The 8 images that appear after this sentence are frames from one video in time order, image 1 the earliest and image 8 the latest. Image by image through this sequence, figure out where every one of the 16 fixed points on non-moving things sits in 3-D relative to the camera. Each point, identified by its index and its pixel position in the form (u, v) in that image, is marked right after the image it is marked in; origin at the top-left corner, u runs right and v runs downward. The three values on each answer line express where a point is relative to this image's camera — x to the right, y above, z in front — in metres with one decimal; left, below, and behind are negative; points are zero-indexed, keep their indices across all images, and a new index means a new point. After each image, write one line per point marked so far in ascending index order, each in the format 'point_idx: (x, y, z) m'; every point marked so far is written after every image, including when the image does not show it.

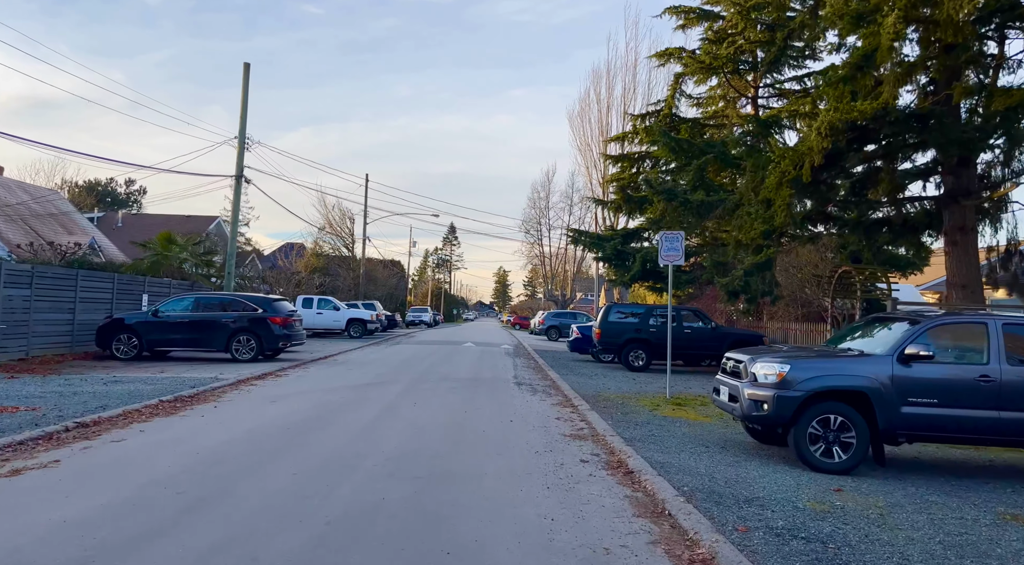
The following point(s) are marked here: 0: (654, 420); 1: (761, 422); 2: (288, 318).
0: (+2.1, -2.1, +10.9) m
1: (+2.8, -1.6, +8.1) m
2: (-6.0, -0.9, +19.5) m
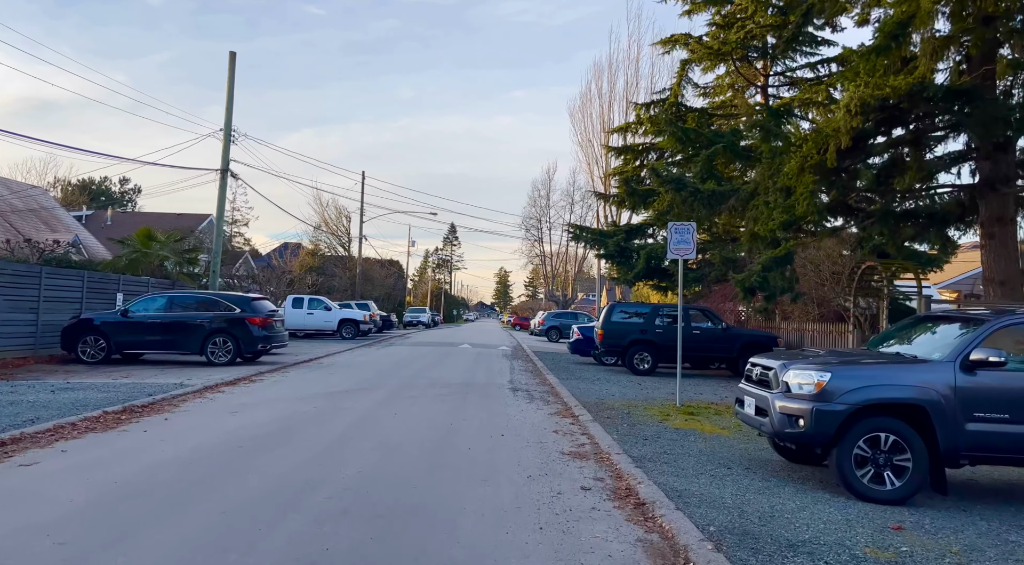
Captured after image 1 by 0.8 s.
0: (+2.0, -2.0, +9.6) m
1: (+2.7, -1.5, +6.8) m
2: (-6.1, -0.9, +18.2) m
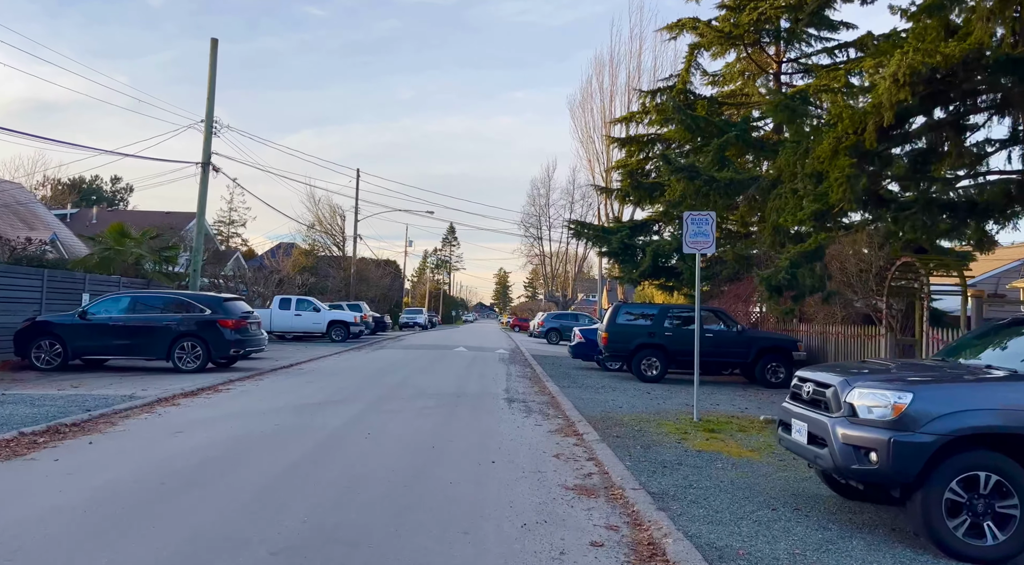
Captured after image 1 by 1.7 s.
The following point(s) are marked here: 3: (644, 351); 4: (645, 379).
0: (+1.9, -2.0, +8.1) m
1: (+2.6, -1.4, +5.3) m
2: (-6.2, -0.9, +16.7) m
3: (+3.1, -1.6, +17.3) m
4: (+3.1, -2.3, +17.2) m
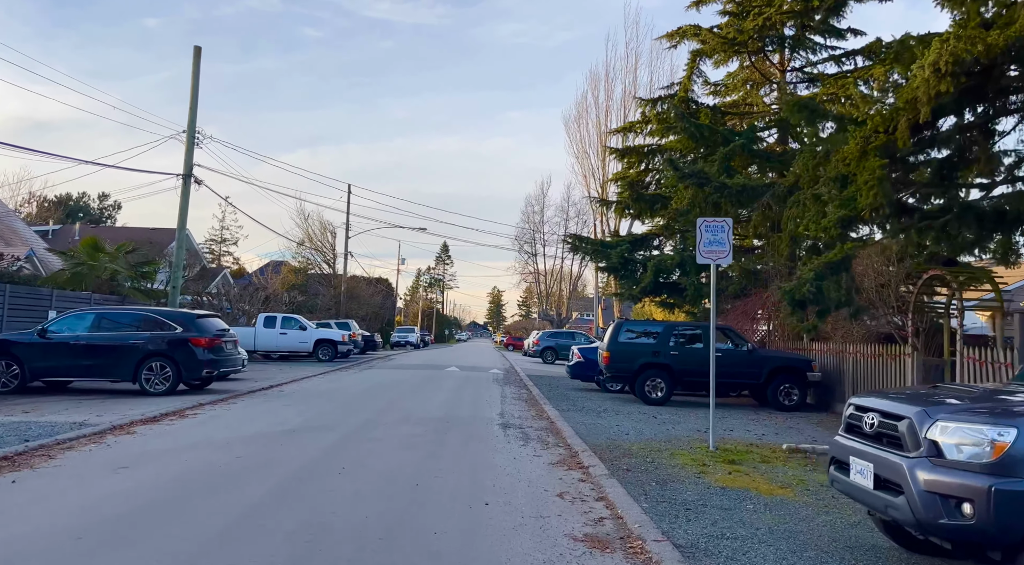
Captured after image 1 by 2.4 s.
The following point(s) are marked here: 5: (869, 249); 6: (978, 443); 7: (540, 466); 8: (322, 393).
0: (+1.9, -2.1, +7.0) m
1: (+2.6, -1.5, +4.2) m
2: (-6.3, -1.2, +15.5) m
3: (+3.0, -2.0, +16.1) m
4: (+3.0, -2.6, +16.1) m
5: (+6.5, +0.7, +13.0) m
6: (+2.7, -0.9, +4.2) m
7: (+0.3, -2.2, +8.7) m
8: (-4.5, -2.6, +17.1) m
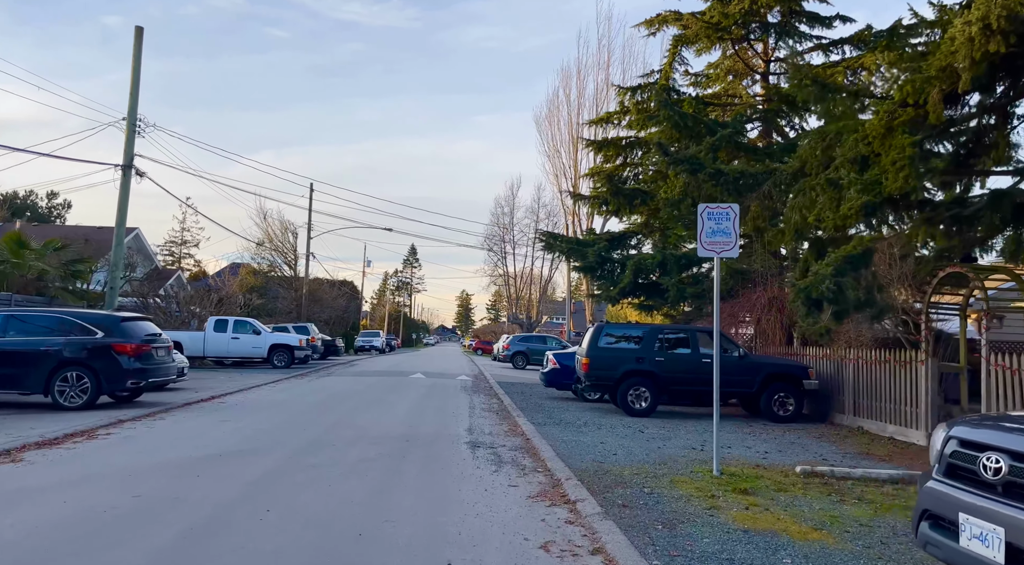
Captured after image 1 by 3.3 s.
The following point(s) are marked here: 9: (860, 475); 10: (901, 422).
0: (+1.7, -2.0, +5.5) m
1: (+2.5, -1.4, +2.7) m
2: (-6.9, -1.2, +13.7) m
3: (+2.4, -2.0, +14.7) m
4: (+2.4, -2.6, +14.6) m
5: (+6.1, +0.7, +11.7) m
6: (+2.6, -0.9, +2.8) m
7: (0.0, -2.1, +7.2) m
8: (-5.1, -2.6, +15.3) m
9: (+4.1, -2.3, +8.7) m
10: (+6.5, -2.3, +12.1) m
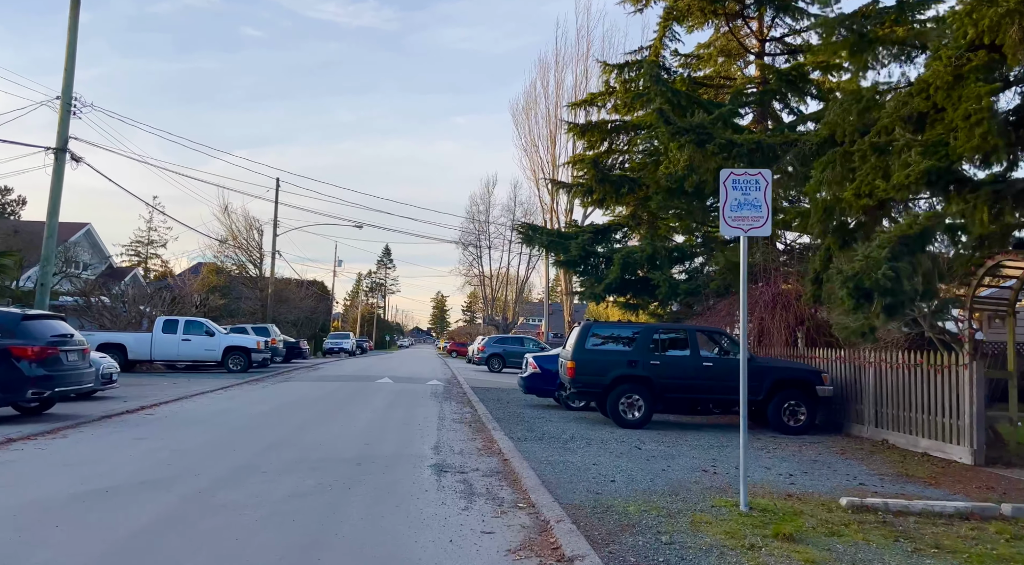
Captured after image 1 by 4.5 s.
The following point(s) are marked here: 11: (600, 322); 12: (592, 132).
0: (+1.6, -1.8, +3.7) m
1: (+2.4, -1.2, +1.0) m
2: (-7.3, -1.0, +11.6) m
3: (+2.0, -1.8, +12.9) m
4: (+2.0, -2.5, +12.8) m
5: (+5.7, +0.8, +10.1) m
6: (+2.6, -0.7, +1.0) m
7: (-0.1, -2.0, +5.3) m
8: (-5.6, -2.5, +13.3) m
9: (+3.9, -2.2, +6.9) m
10: (+6.1, -2.2, +10.5) m
11: (+1.6, -0.7, +13.2) m
12: (+2.2, +4.1, +19.7) m
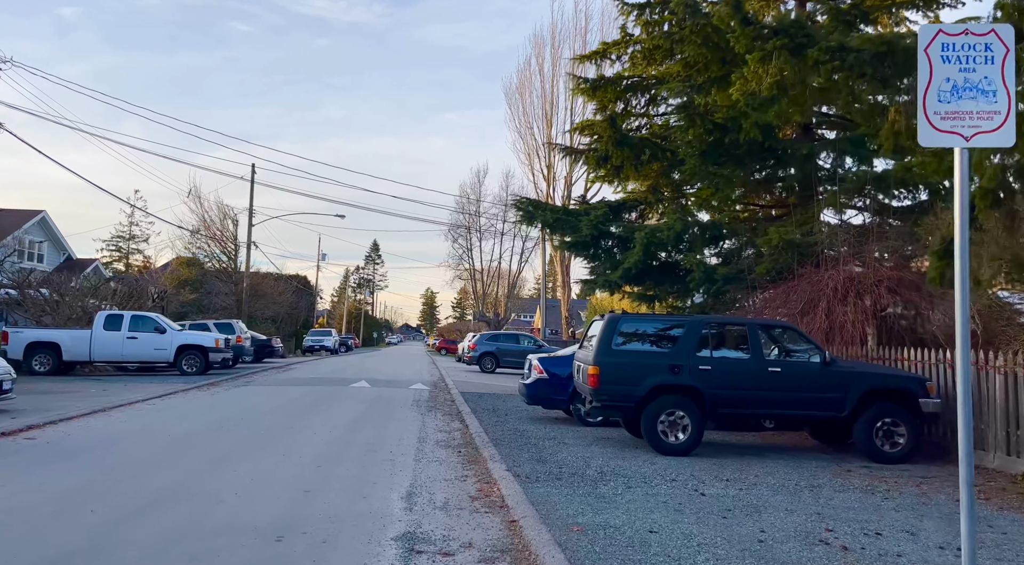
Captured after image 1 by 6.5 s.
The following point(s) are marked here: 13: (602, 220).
0: (+1.7, -1.6, +0.5) m
1: (+2.6, -1.0, -2.2) m
2: (-7.2, -0.8, +8.3) m
3: (+2.0, -1.5, +9.7) m
4: (+2.0, -2.2, +9.7) m
5: (+5.8, +1.1, +6.9) m
6: (+2.8, -0.5, -2.1) m
7: (0.0, -1.7, +2.1) m
8: (-5.6, -2.2, +10.0) m
9: (+4.0, -1.9, +3.8) m
10: (+6.2, -1.9, +7.4) m
11: (+1.6, -0.4, +10.0) m
12: (+2.1, +4.4, +16.5) m
13: (+2.1, +1.4, +16.8) m
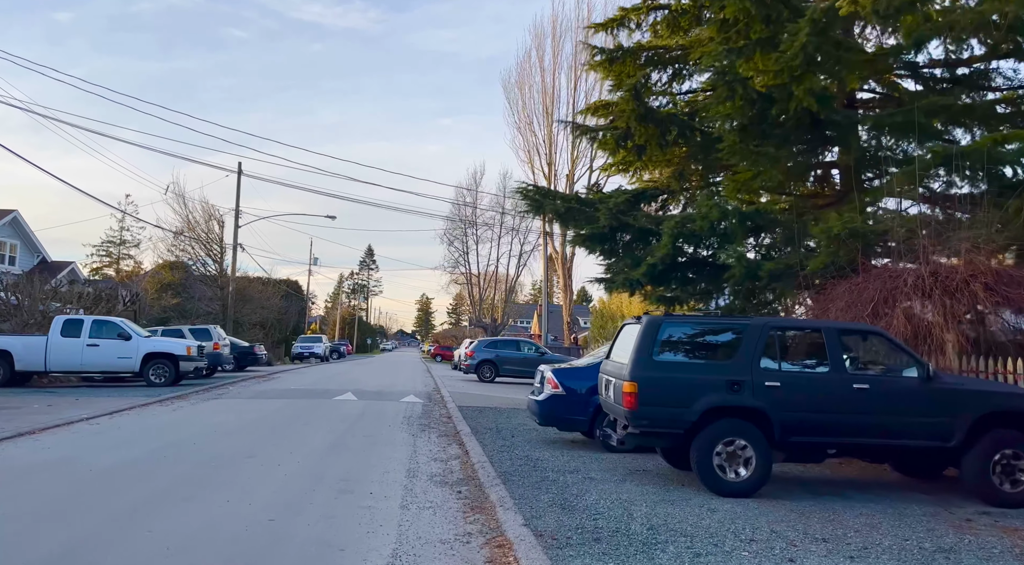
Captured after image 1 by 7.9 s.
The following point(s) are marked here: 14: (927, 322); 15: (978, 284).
0: (+1.9, -1.5, -1.6) m
1: (+2.9, -0.8, -4.3) m
2: (-7.0, -0.7, +6.1) m
3: (+2.1, -1.5, +7.6) m
4: (+2.2, -2.1, +7.6) m
5: (+6.0, +1.2, +4.9) m
6: (+3.0, -0.3, -4.2) m
7: (+0.2, -1.6, 0.0) m
8: (-5.4, -2.1, +7.9) m
9: (+4.2, -1.8, +1.7) m
10: (+6.3, -1.8, +5.3) m
11: (+1.8, -0.4, +7.9) m
12: (+2.2, +4.4, +14.4) m
13: (+2.2, +1.4, +14.7) m
14: (+5.5, -0.6, +9.8) m
15: (+5.9, 0.0, +9.2) m
